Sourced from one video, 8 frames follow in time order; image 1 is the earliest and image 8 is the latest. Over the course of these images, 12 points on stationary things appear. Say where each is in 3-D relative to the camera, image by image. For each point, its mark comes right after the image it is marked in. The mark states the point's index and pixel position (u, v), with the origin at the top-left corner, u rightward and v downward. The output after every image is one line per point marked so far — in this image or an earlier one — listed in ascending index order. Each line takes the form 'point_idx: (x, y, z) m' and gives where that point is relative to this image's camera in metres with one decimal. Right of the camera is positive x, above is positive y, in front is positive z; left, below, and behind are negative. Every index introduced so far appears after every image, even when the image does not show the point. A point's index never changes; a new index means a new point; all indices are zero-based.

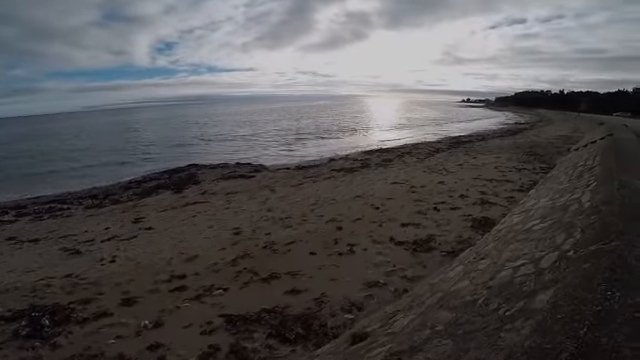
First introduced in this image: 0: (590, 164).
0: (+7.1, +0.5, +9.1) m
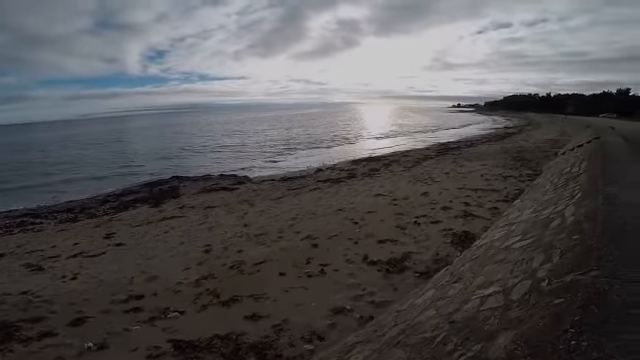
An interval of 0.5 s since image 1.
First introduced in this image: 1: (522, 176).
0: (+6.4, +0.3, +8.7) m
1: (+6.8, +0.2, +11.6) m
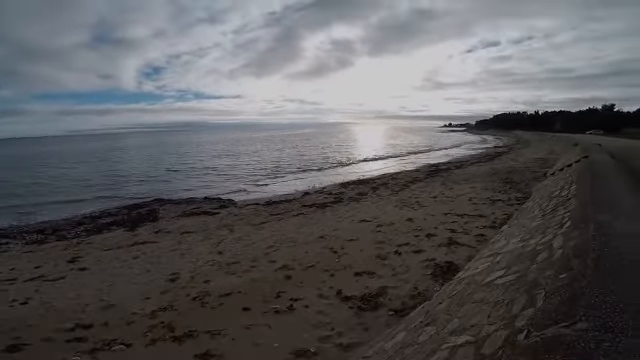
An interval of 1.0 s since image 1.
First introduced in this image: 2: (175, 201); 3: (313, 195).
0: (+5.9, -0.3, +8.4) m
1: (+6.2, -0.6, +11.2) m
2: (-7.7, -1.1, +18.6) m
3: (-0.4, -0.8, +18.0) m
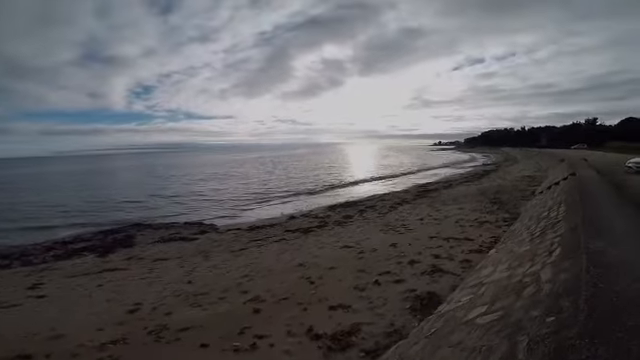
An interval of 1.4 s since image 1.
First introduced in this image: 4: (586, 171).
0: (+5.3, -0.8, +8.0) m
1: (+5.6, -1.2, +10.8) m
2: (-8.5, -2.4, +17.9) m
3: (-1.1, -1.9, +17.5) m
4: (+13.0, +0.4, +16.9) m
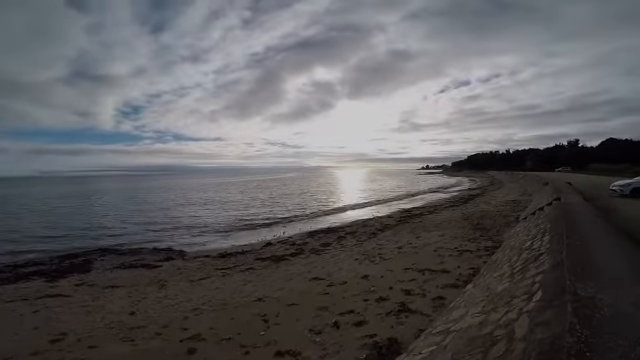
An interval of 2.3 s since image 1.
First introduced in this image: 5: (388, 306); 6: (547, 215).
0: (+4.5, -1.4, +7.3) m
1: (+4.6, -2.0, +10.1) m
2: (-9.6, -3.5, +16.7) m
3: (-2.2, -3.0, +16.5) m
4: (+11.9, -0.8, +16.5) m
5: (+1.3, -2.4, +6.5) m
6: (+7.1, -1.1, +10.9) m
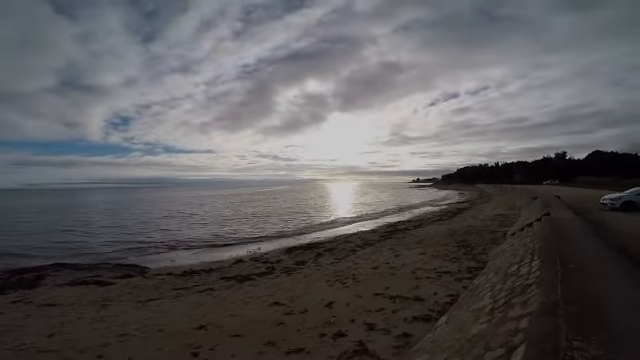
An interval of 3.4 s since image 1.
0: (+3.5, -1.6, +6.2) m
1: (+3.7, -2.3, +9.0) m
2: (-10.6, -4.0, +15.3) m
3: (-3.3, -3.6, +15.3) m
4: (+10.8, -1.4, +15.5) m
5: (+0.4, -2.5, +5.4) m
6: (+6.1, -1.5, +9.8) m
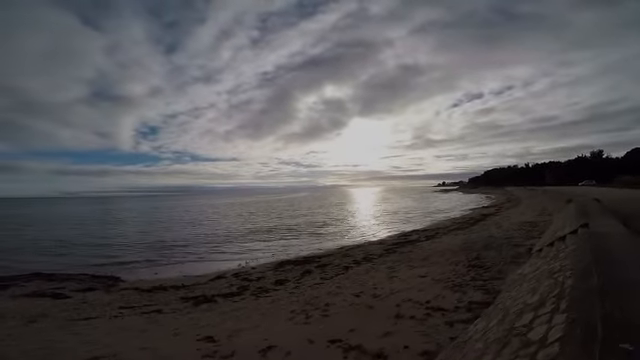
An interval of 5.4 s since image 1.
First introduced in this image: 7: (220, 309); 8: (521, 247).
0: (+2.3, -1.6, +3.8) m
1: (+2.7, -2.3, +6.6) m
2: (-11.1, -4.4, +14.0) m
3: (-3.7, -3.8, +13.4) m
4: (+10.3, -1.5, +12.5) m
5: (-0.9, -2.6, +3.2) m
6: (+5.1, -1.5, +7.2) m
7: (-2.5, -3.4, +9.0) m
8: (+6.9, -2.3, +11.8) m
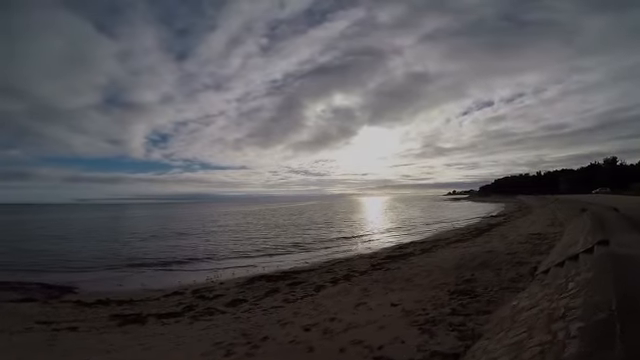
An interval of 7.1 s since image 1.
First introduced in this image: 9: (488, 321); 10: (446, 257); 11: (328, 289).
0: (+0.9, -1.5, +2.0) m
1: (+1.4, -2.3, +4.7) m
2: (-12.1, -4.4, +12.6) m
3: (-4.7, -3.9, +11.7) m
4: (+9.3, -1.7, +10.4) m
5: (-2.3, -2.4, +1.5) m
6: (+3.9, -1.6, +5.3) m
7: (-3.7, -3.4, +7.3) m
8: (+5.8, -2.5, +9.8) m
9: (+2.8, -2.3, +5.9) m
10: (+4.9, -3.0, +13.4) m
11: (+0.3, -3.3, +10.8) m
